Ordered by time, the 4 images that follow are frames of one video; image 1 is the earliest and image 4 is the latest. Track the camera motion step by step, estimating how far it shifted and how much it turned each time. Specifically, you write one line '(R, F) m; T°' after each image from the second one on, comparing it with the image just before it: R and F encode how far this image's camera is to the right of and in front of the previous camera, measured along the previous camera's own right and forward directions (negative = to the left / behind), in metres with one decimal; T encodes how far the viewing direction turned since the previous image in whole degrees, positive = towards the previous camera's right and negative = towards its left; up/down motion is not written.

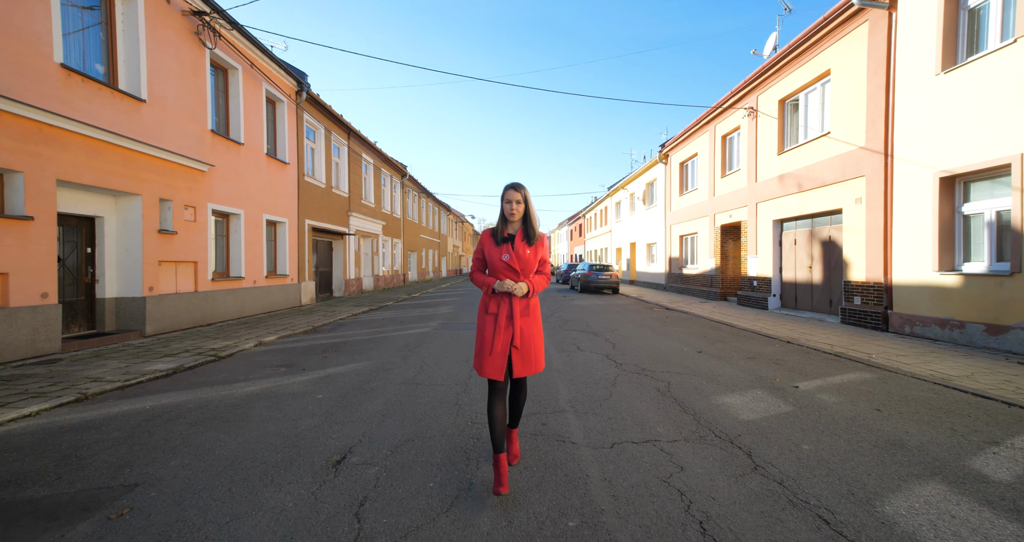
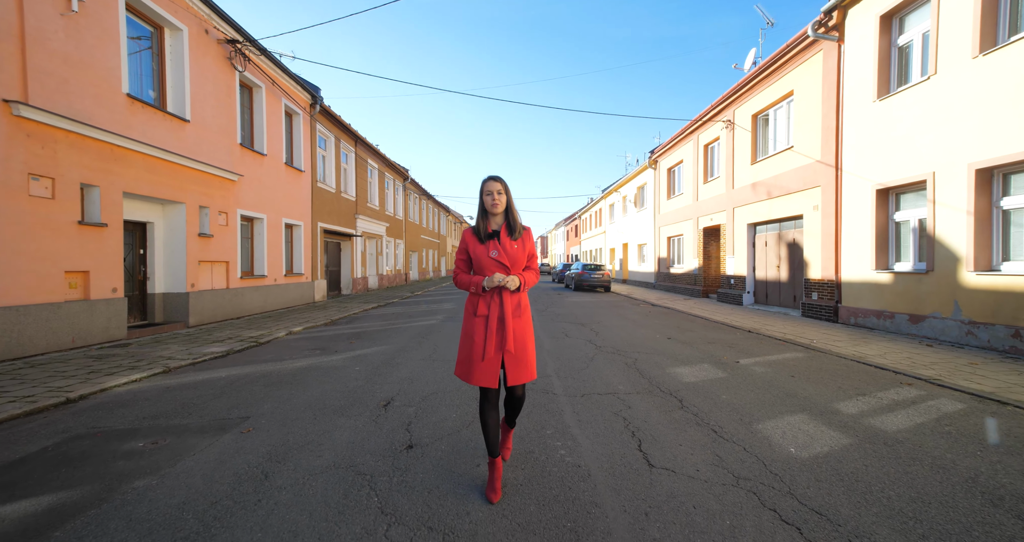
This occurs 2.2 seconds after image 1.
(0.0, -1.1) m; 0°
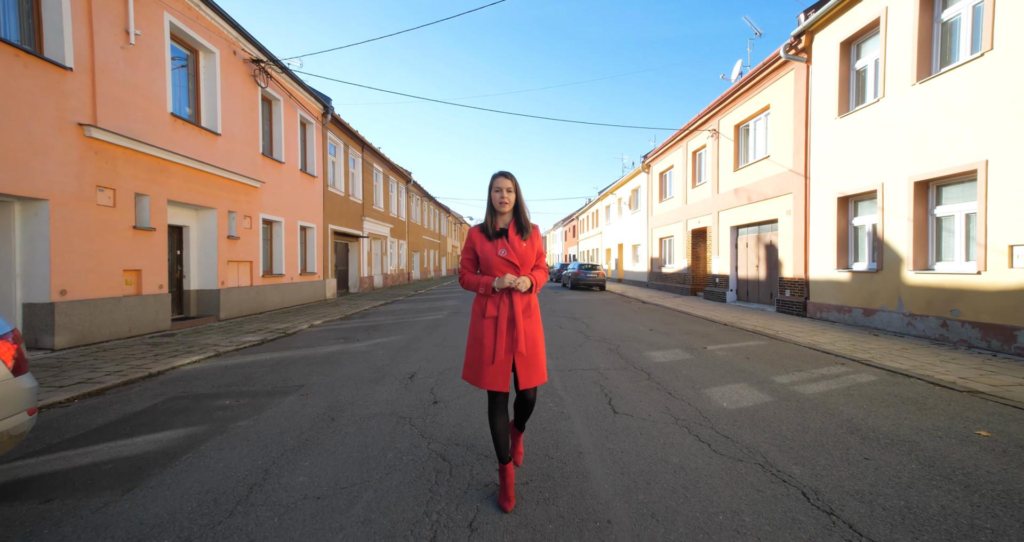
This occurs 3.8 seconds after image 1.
(0.0, -1.0) m; 0°
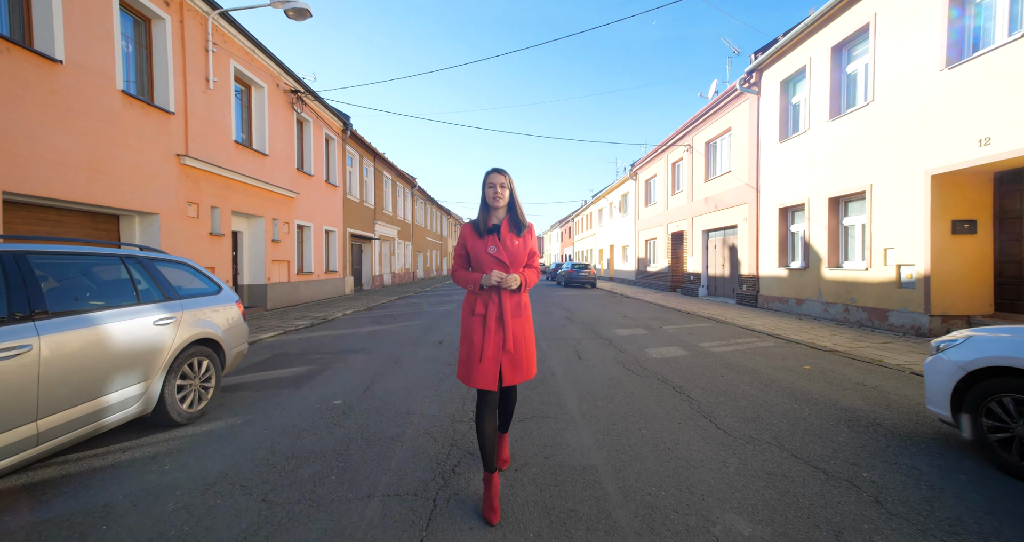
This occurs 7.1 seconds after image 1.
(0.0, -1.9) m; 0°
